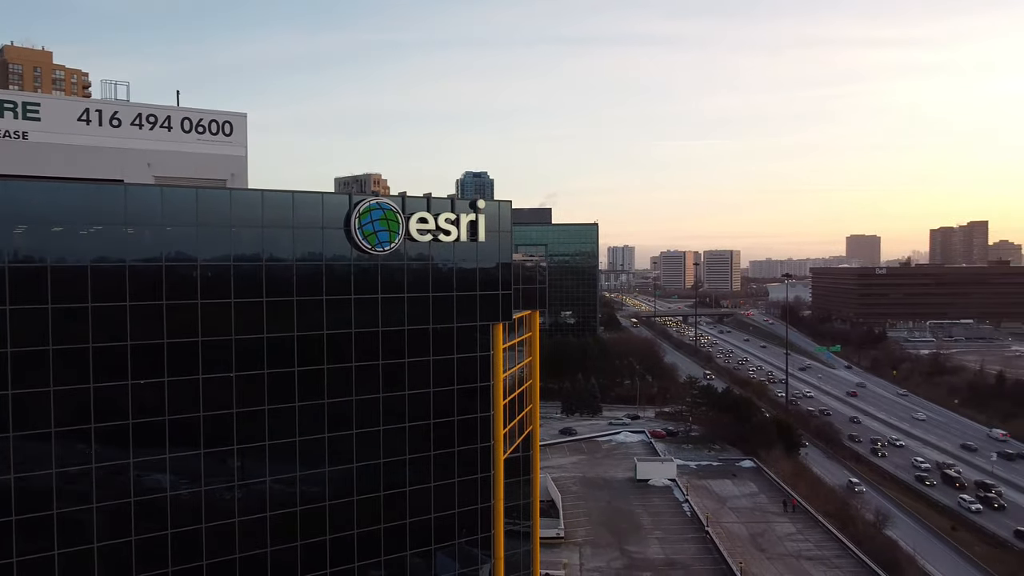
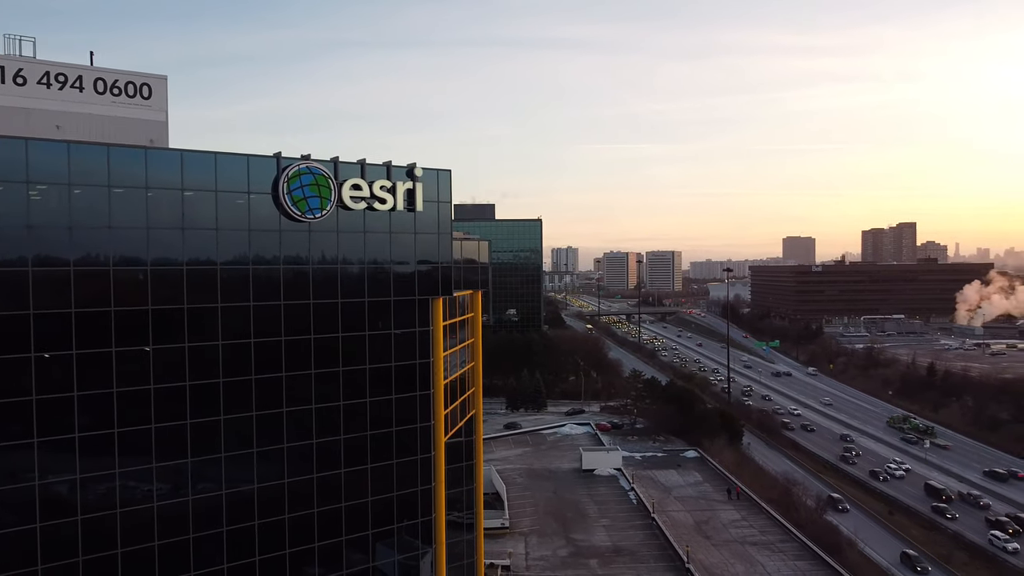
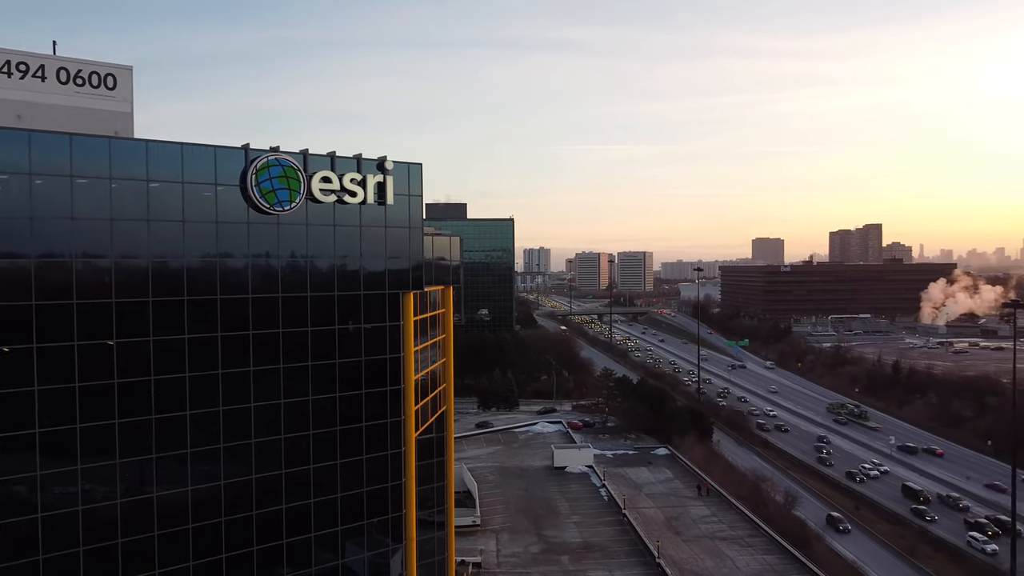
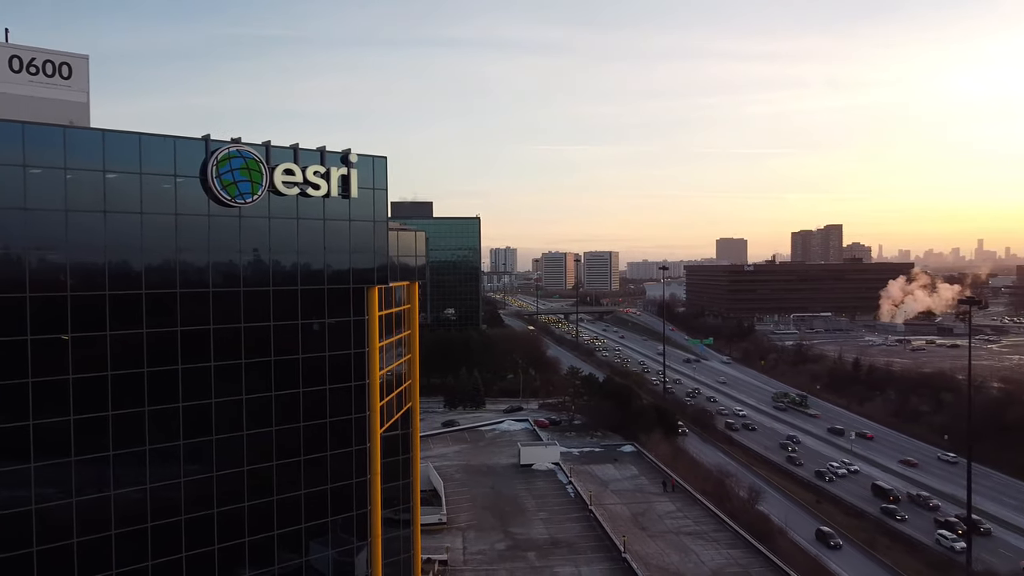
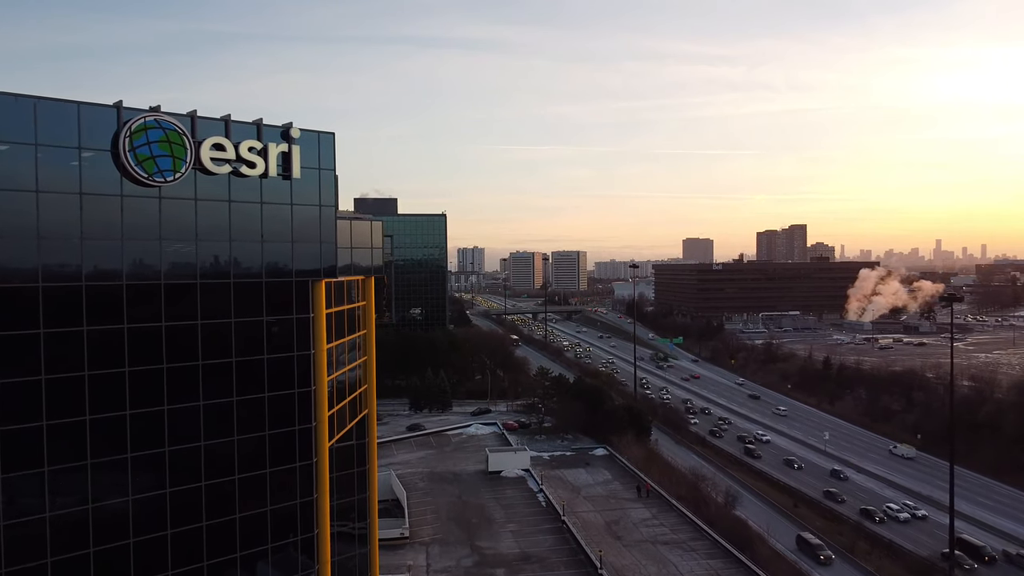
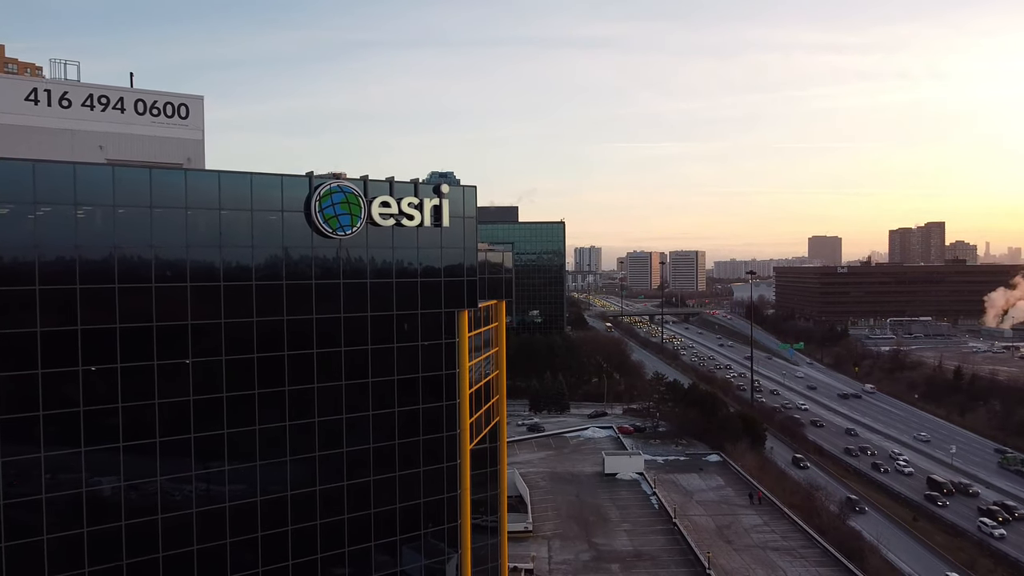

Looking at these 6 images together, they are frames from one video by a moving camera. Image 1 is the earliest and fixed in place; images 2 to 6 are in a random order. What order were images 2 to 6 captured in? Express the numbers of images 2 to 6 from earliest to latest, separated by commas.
6, 2, 3, 4, 5
